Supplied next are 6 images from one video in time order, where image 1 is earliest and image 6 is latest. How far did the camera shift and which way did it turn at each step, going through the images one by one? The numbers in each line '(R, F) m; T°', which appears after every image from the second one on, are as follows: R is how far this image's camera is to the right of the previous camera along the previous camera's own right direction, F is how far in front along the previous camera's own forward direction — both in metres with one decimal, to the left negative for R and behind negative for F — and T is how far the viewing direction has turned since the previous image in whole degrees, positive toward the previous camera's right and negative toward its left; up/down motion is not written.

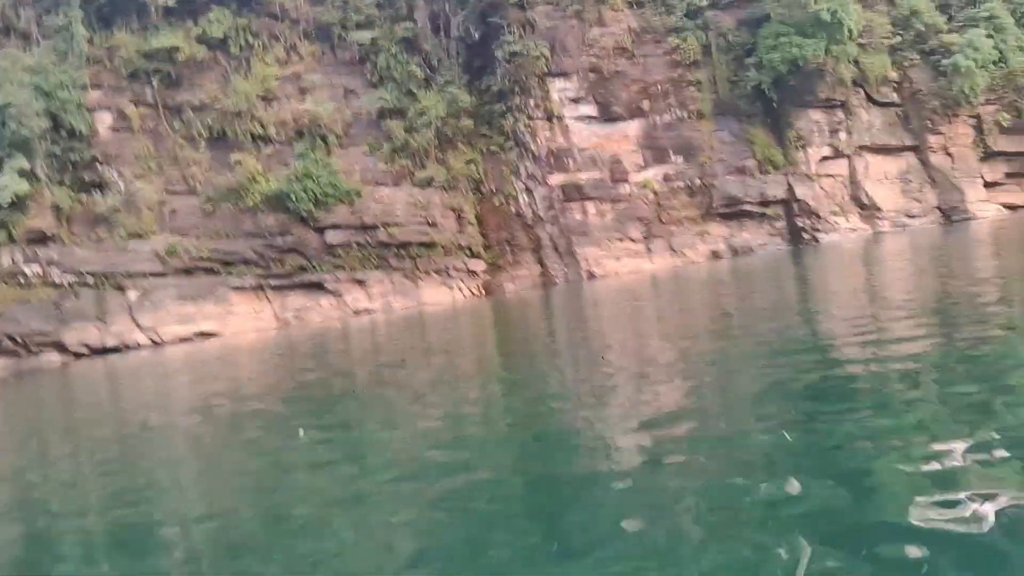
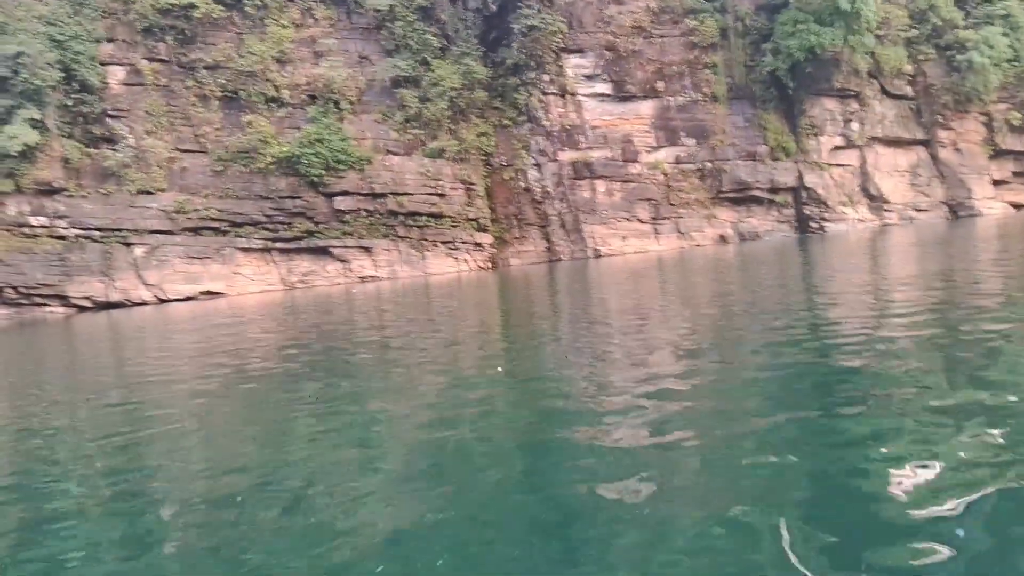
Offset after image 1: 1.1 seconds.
(-0.8, +0.1) m; +3°
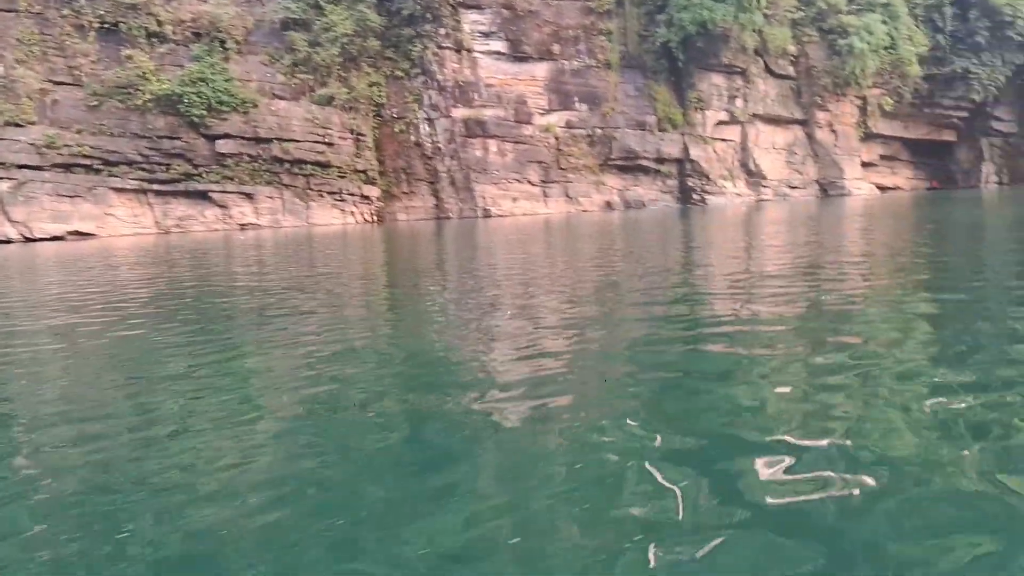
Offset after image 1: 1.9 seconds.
(+0.9, -0.1) m; +5°
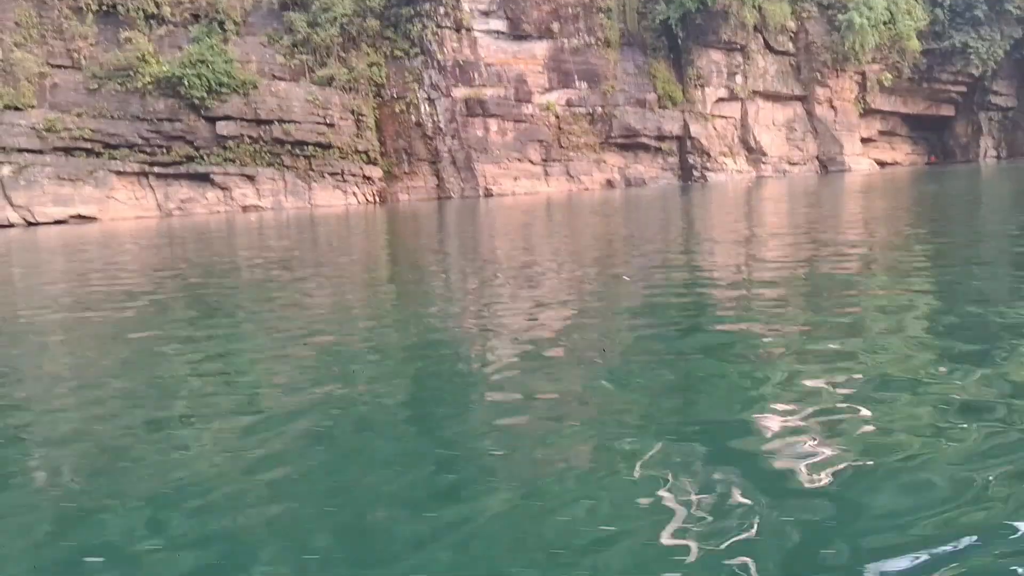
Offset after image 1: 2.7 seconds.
(-0.1, -0.1) m; 0°
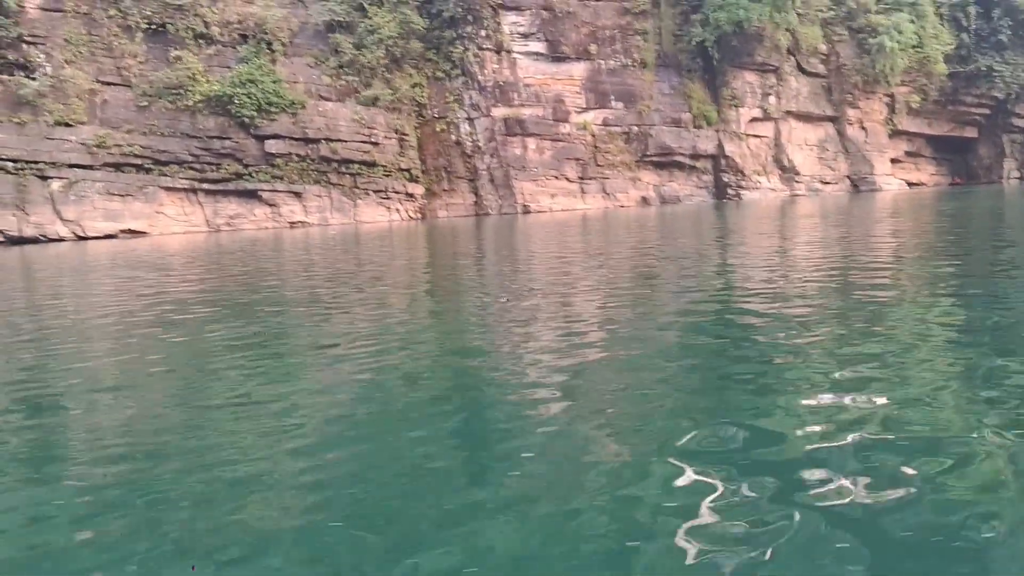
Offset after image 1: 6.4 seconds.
(-0.8, -0.3) m; 0°
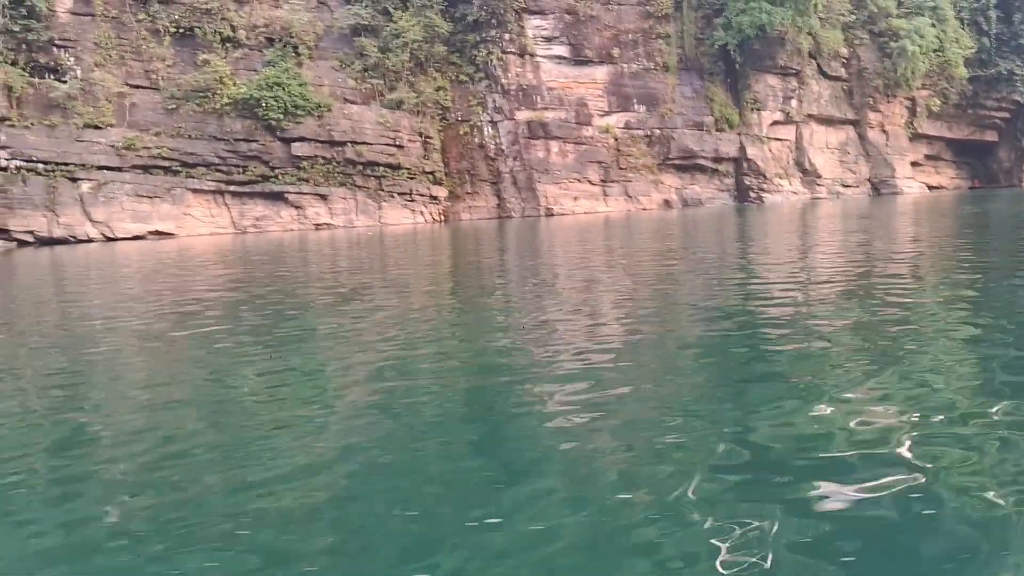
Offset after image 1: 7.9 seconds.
(-0.4, -0.1) m; 0°
